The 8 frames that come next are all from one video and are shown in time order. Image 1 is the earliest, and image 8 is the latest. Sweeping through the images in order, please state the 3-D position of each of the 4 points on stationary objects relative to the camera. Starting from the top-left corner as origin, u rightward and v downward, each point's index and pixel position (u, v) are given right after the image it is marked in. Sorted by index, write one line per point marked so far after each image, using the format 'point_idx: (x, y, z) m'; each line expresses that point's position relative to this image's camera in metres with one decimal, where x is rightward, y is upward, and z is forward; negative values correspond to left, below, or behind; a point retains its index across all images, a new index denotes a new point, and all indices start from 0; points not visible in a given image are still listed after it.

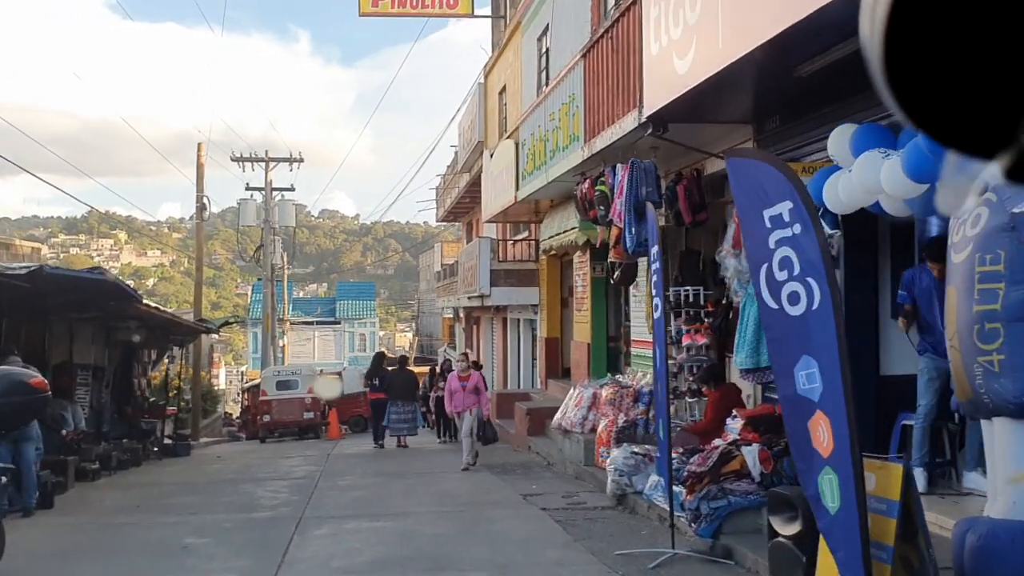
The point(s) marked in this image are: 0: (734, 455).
0: (+1.8, -1.3, +7.1) m
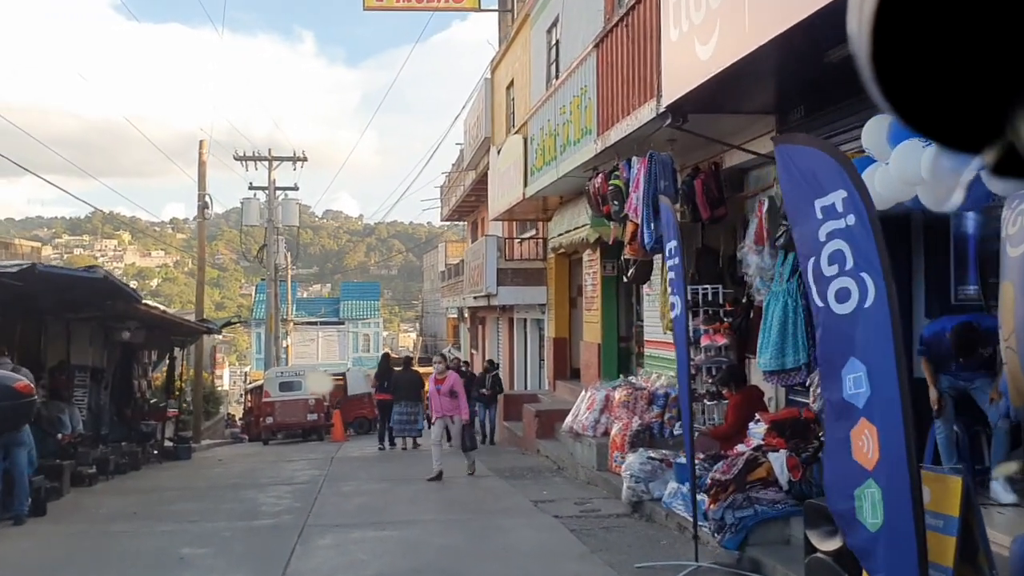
0: (+1.9, -1.3, +6.7) m
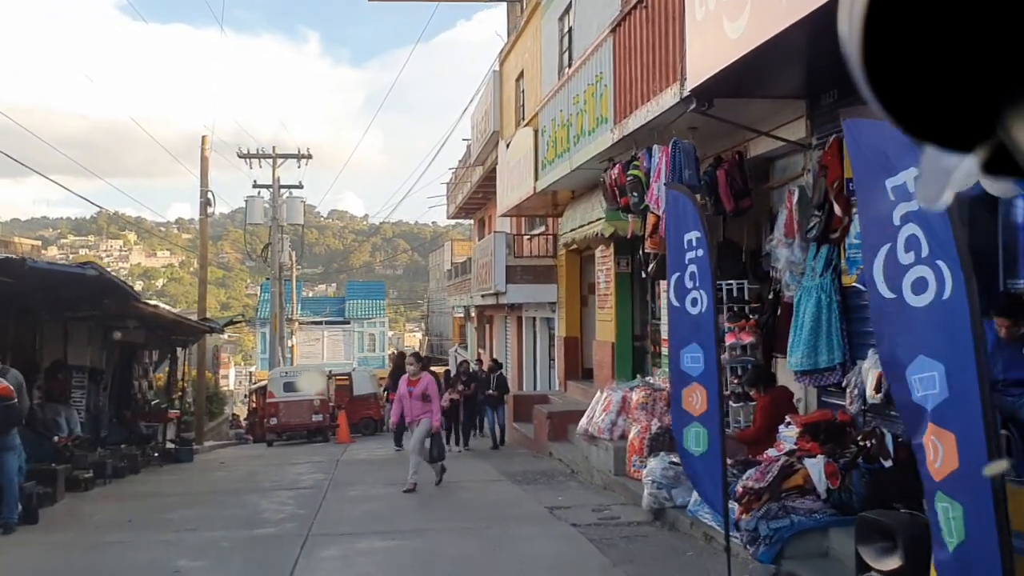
0: (+2.0, -1.3, +6.2) m
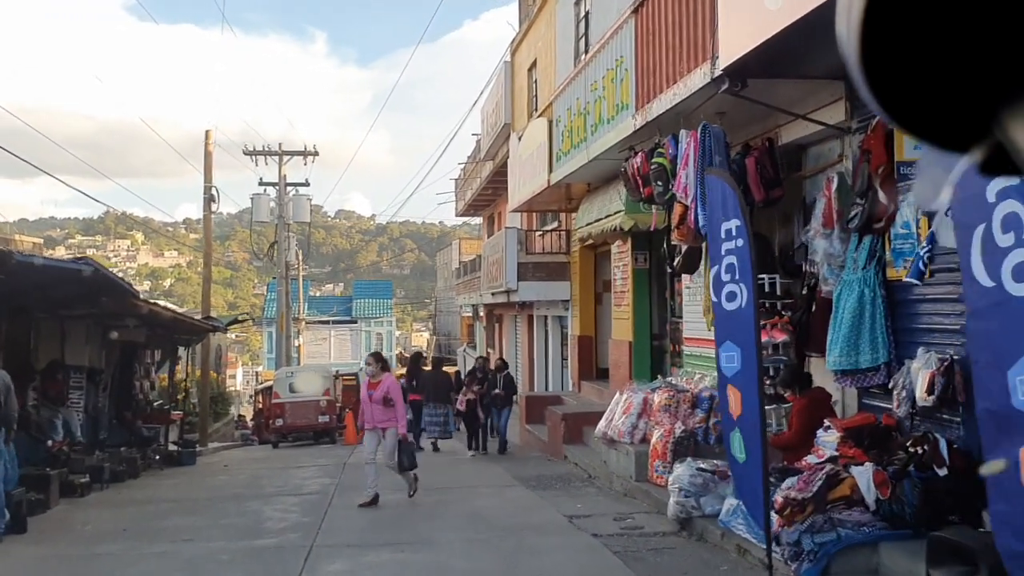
0: (+2.1, -1.2, +5.7) m
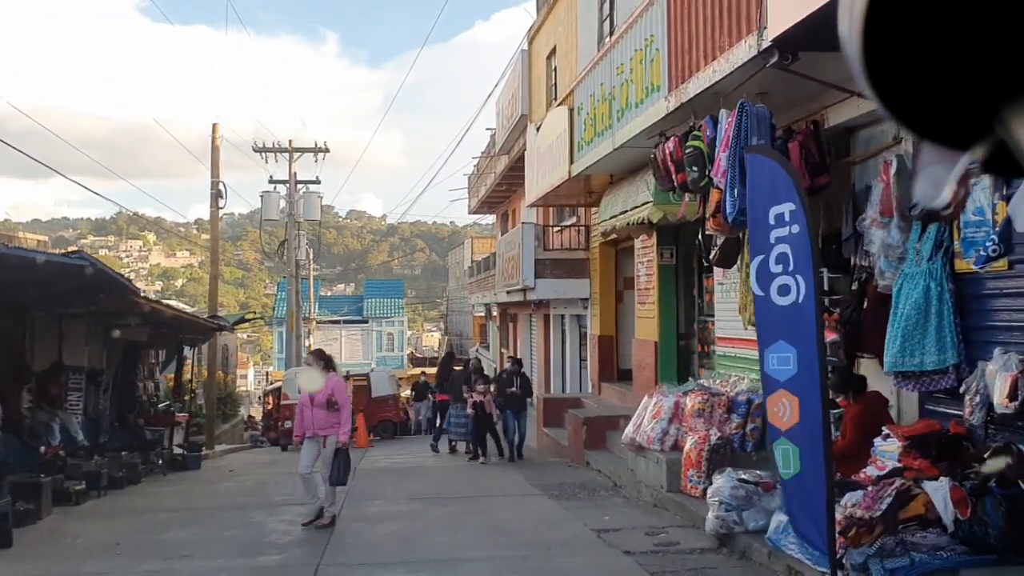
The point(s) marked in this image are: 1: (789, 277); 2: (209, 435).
0: (+2.3, -1.2, +5.1) m
1: (+1.6, +0.1, +5.2) m
2: (-6.1, -3.0, +18.0) m
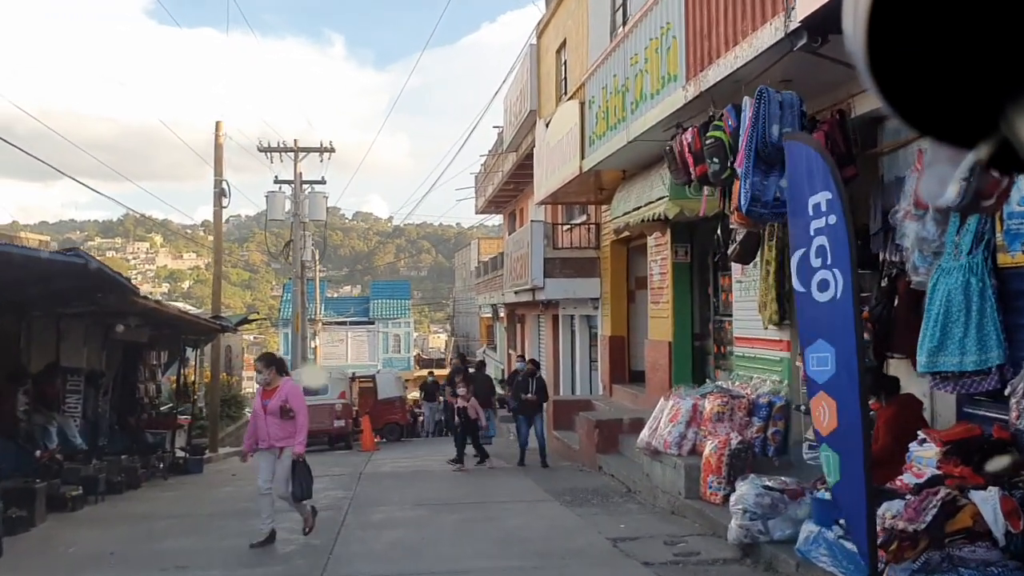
0: (+2.4, -1.1, +4.7) m
1: (+1.7, +0.1, +4.8) m
2: (-5.9, -3.0, +17.7) m
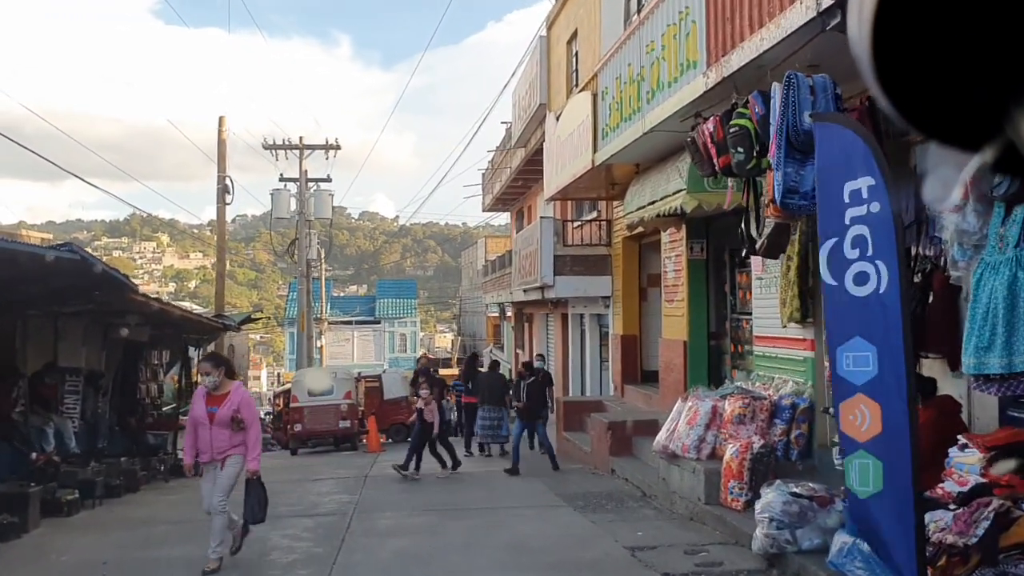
0: (+2.5, -1.1, +4.3) m
1: (+1.8, +0.1, +4.4) m
2: (-5.8, -2.9, +17.4) m
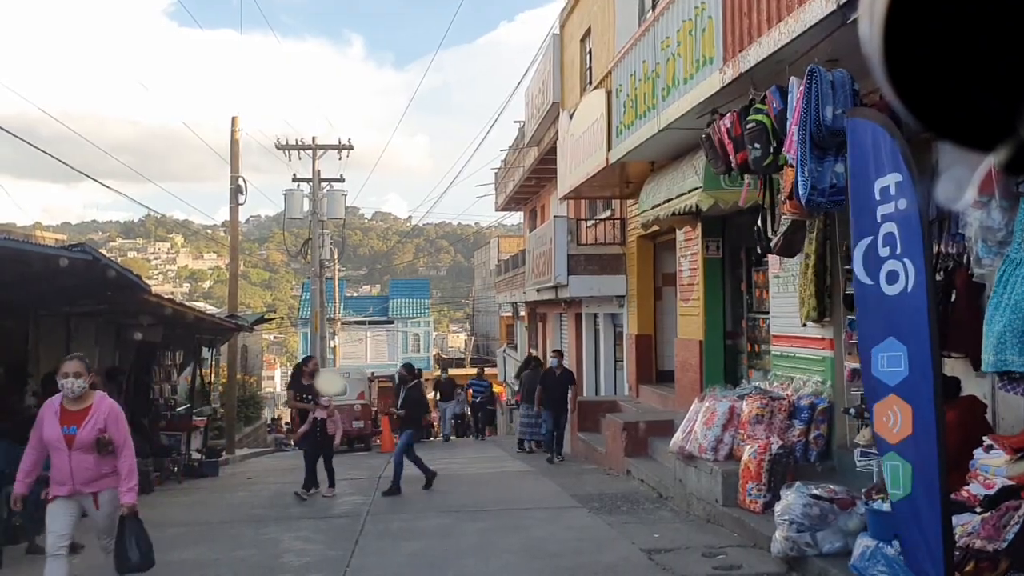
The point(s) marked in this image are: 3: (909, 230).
0: (+2.5, -1.1, +4.2) m
1: (+1.9, +0.1, +4.3) m
2: (-5.5, -3.0, +17.4) m
3: (+1.9, +0.3, +4.2) m
